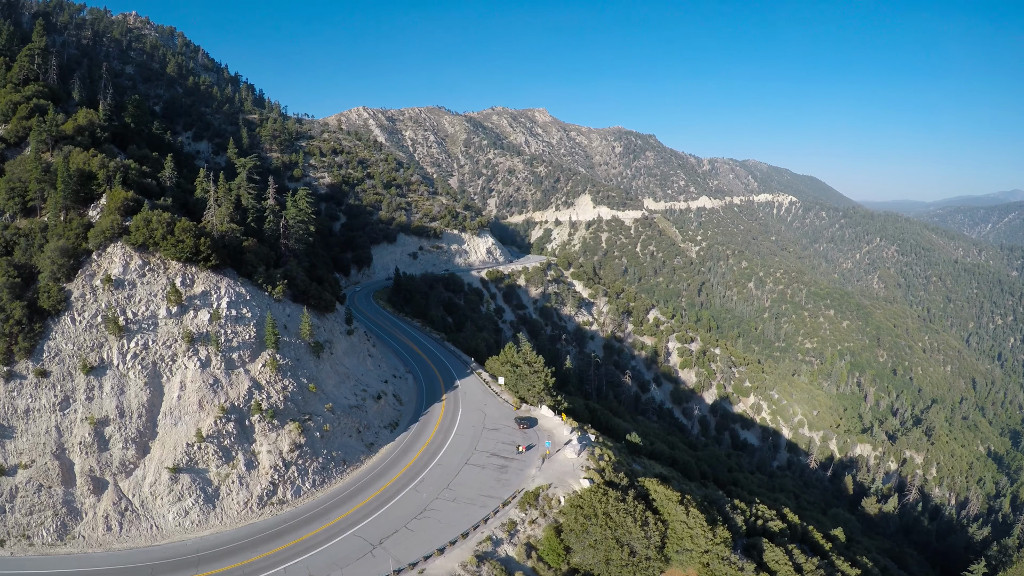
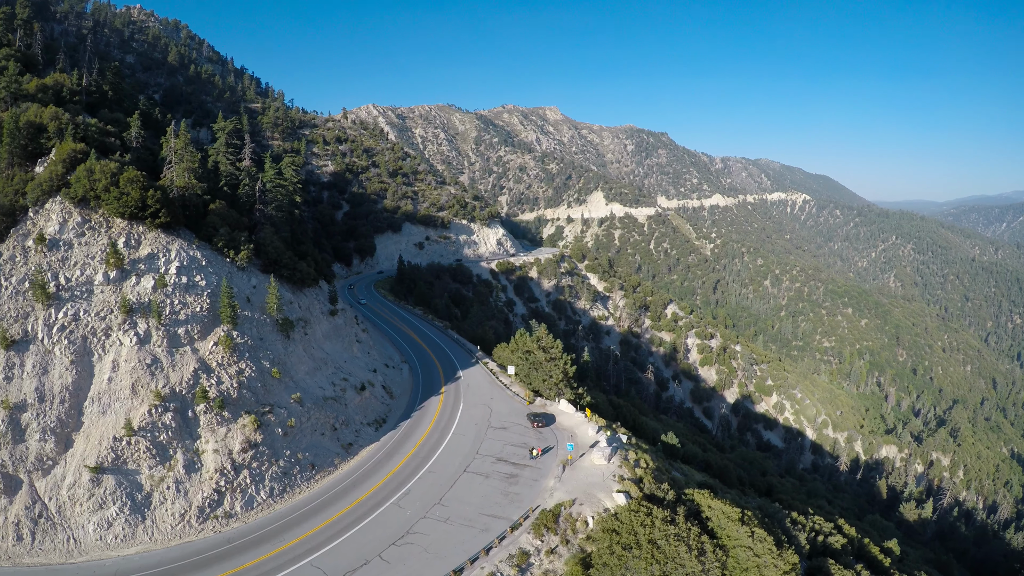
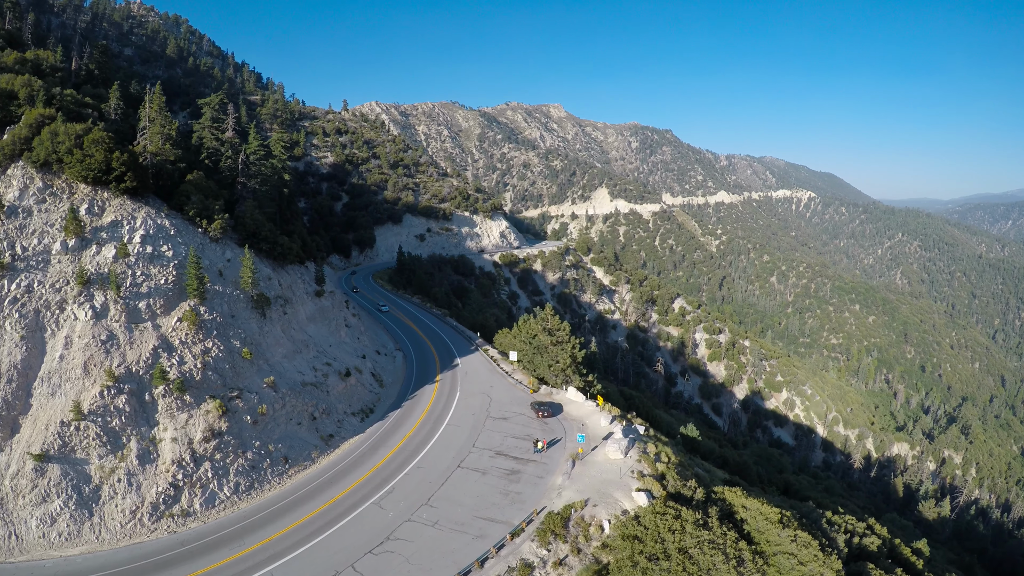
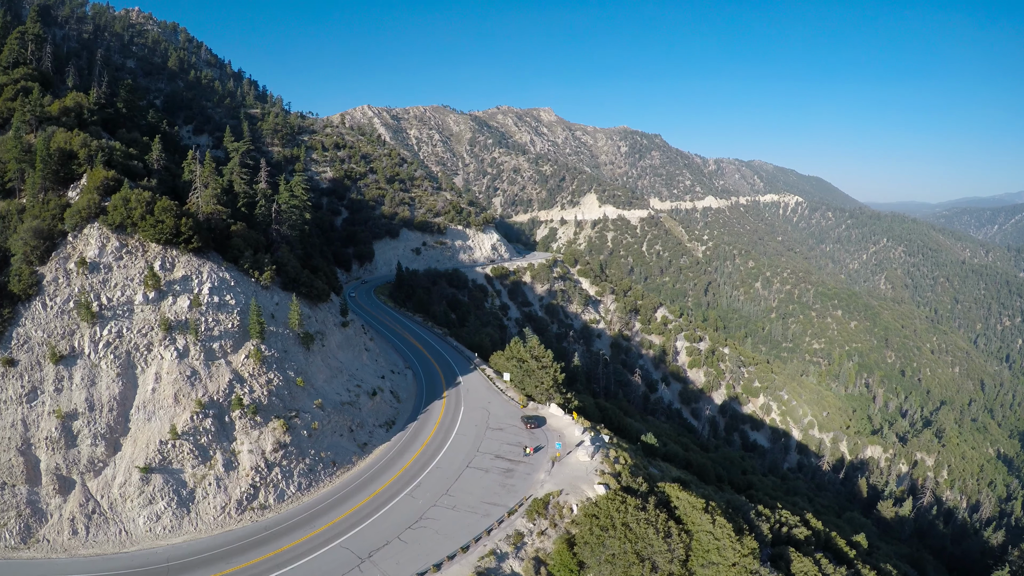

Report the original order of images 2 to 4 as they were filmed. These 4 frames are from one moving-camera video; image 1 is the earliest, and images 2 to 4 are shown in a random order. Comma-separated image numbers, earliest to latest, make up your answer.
4, 2, 3
